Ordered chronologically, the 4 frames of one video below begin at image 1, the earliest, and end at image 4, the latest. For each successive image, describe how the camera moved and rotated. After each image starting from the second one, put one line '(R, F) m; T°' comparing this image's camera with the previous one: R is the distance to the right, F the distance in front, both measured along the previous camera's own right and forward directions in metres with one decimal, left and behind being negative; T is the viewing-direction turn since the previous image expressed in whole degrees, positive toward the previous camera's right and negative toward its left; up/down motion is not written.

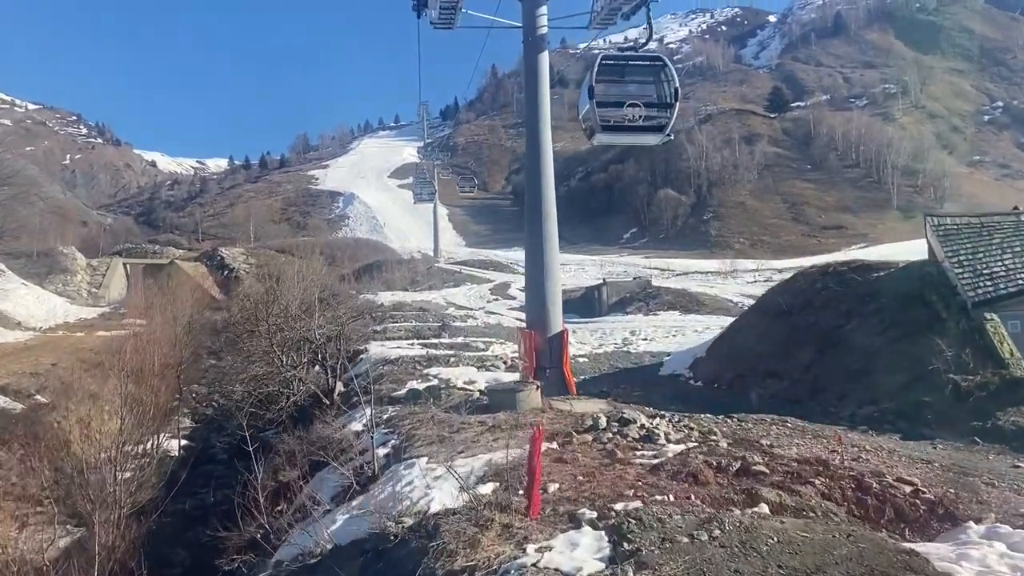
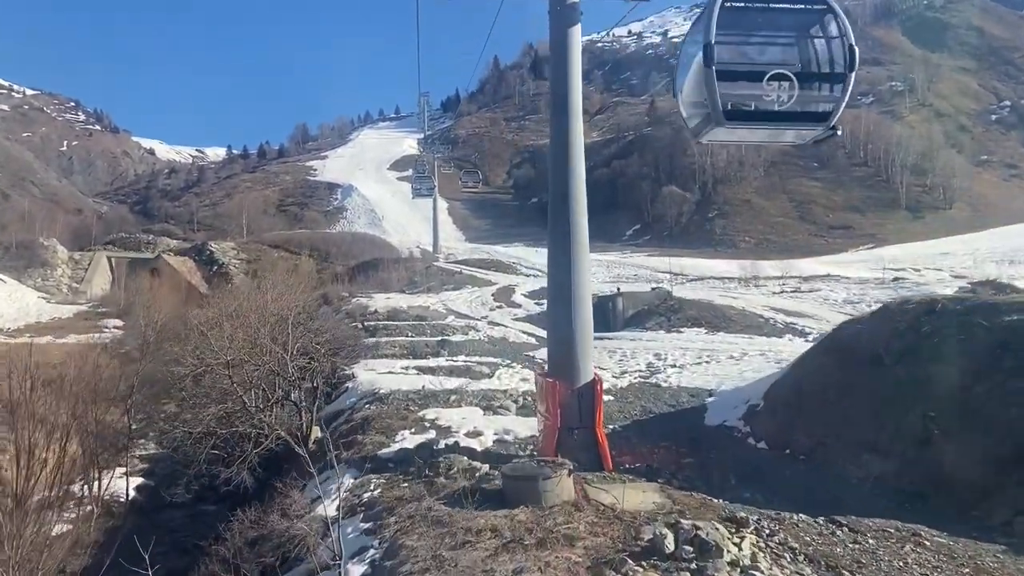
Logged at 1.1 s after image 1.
(-0.2, +2.2) m; 0°
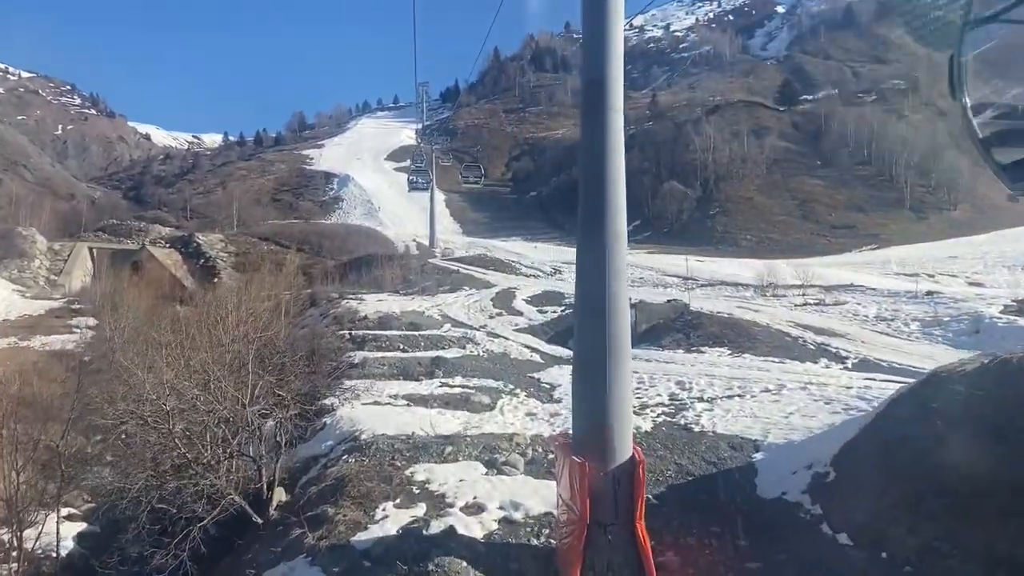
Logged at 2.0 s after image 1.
(-0.2, +1.9) m; 0°
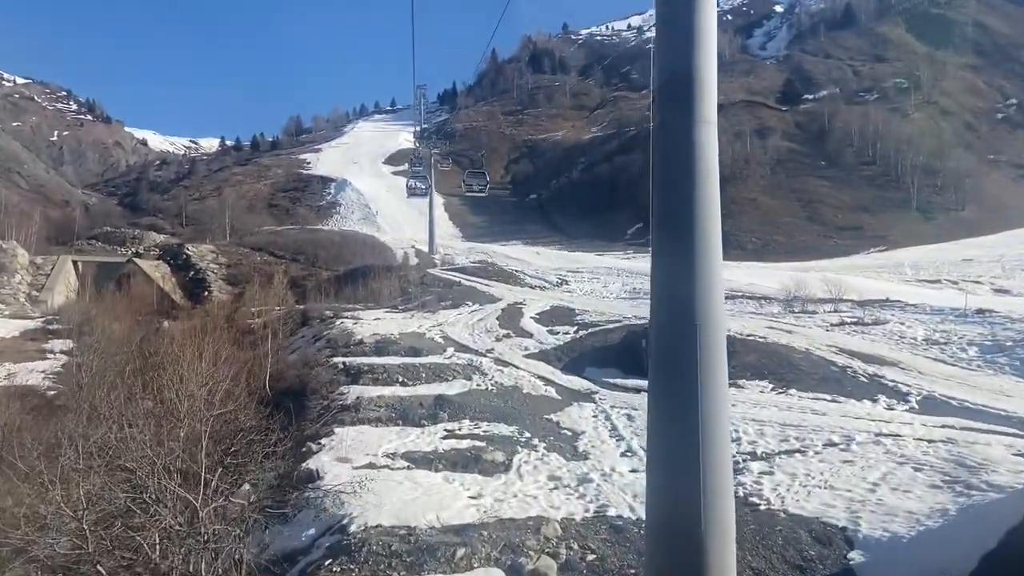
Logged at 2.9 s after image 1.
(-0.2, +2.0) m; 0°
